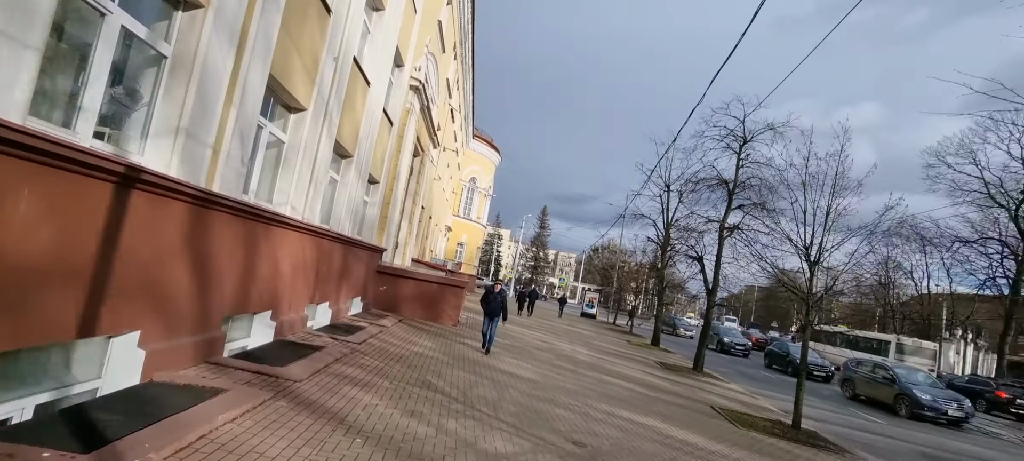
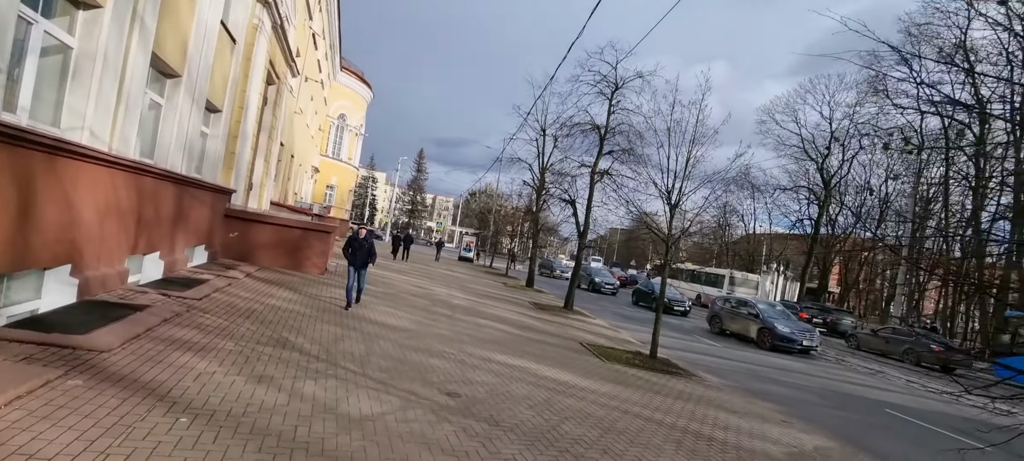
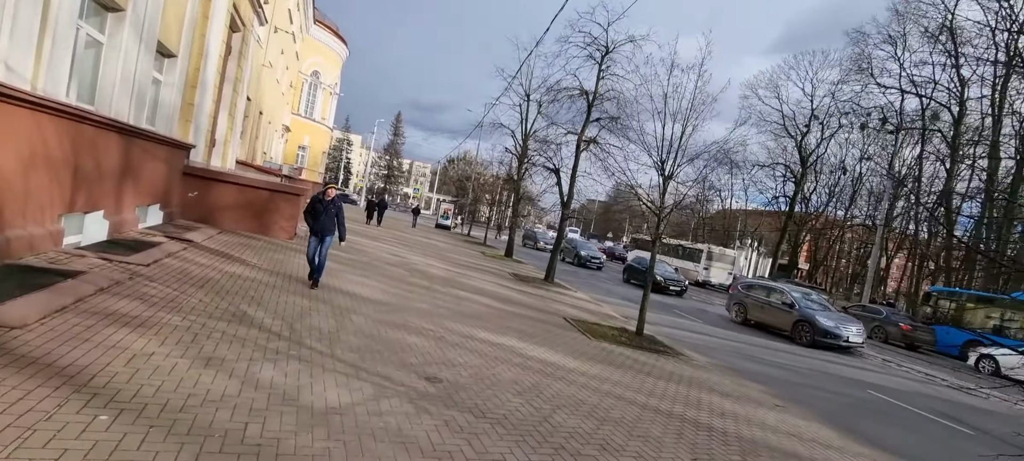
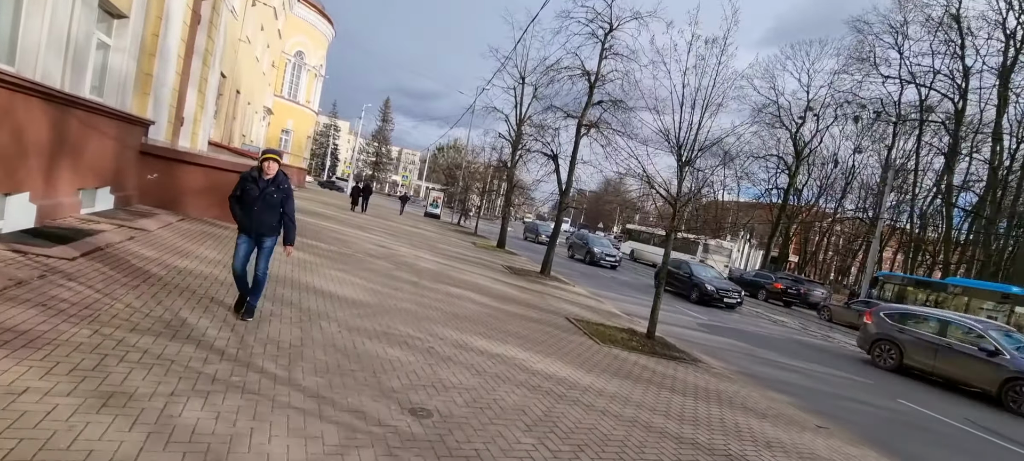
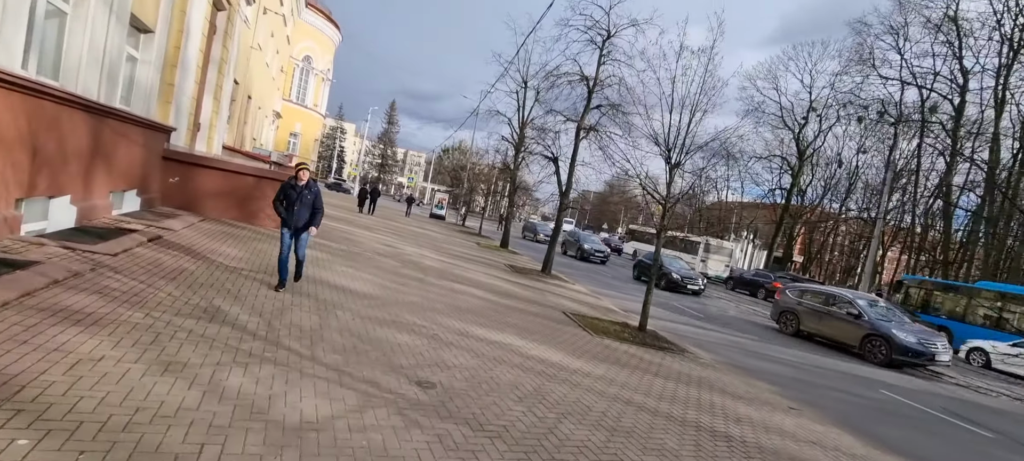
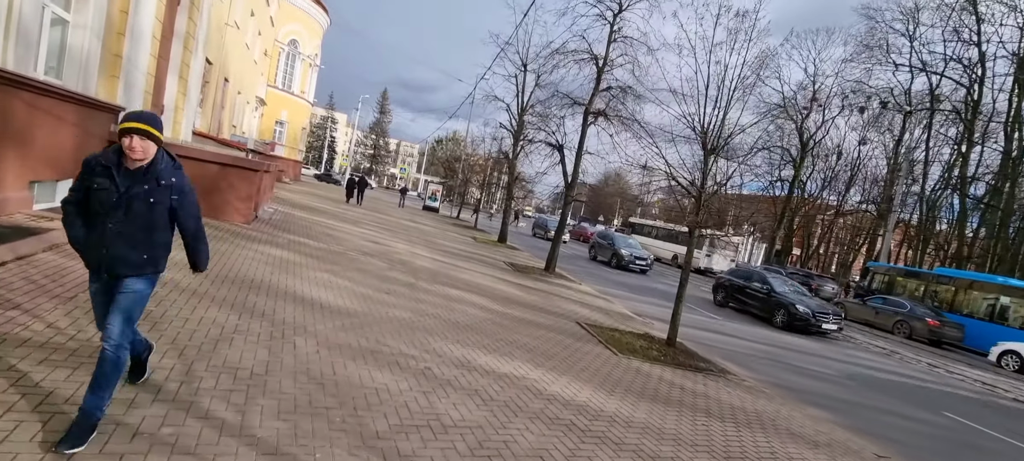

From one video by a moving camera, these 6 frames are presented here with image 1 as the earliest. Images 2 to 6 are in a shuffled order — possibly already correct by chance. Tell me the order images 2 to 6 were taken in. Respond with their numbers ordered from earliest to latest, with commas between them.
2, 3, 5, 4, 6
